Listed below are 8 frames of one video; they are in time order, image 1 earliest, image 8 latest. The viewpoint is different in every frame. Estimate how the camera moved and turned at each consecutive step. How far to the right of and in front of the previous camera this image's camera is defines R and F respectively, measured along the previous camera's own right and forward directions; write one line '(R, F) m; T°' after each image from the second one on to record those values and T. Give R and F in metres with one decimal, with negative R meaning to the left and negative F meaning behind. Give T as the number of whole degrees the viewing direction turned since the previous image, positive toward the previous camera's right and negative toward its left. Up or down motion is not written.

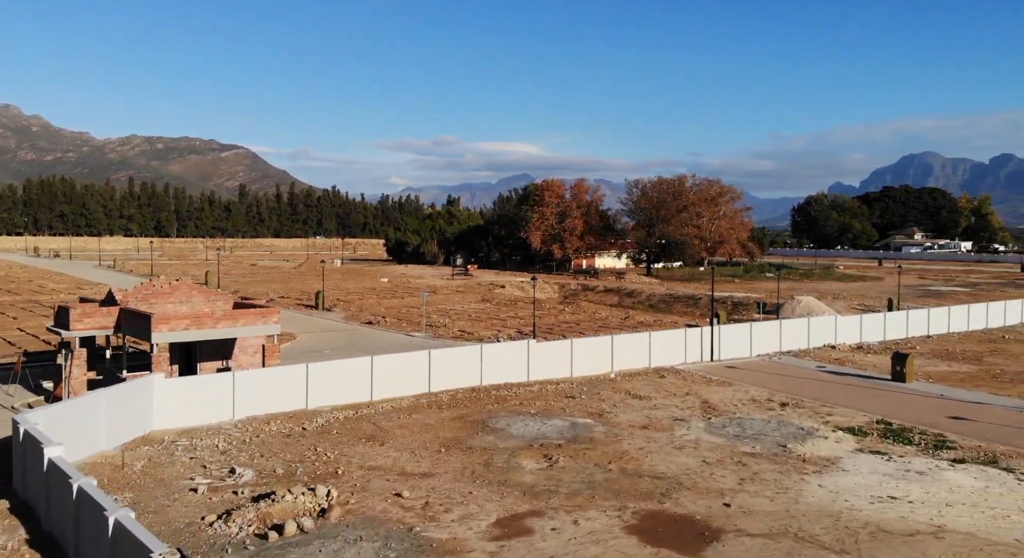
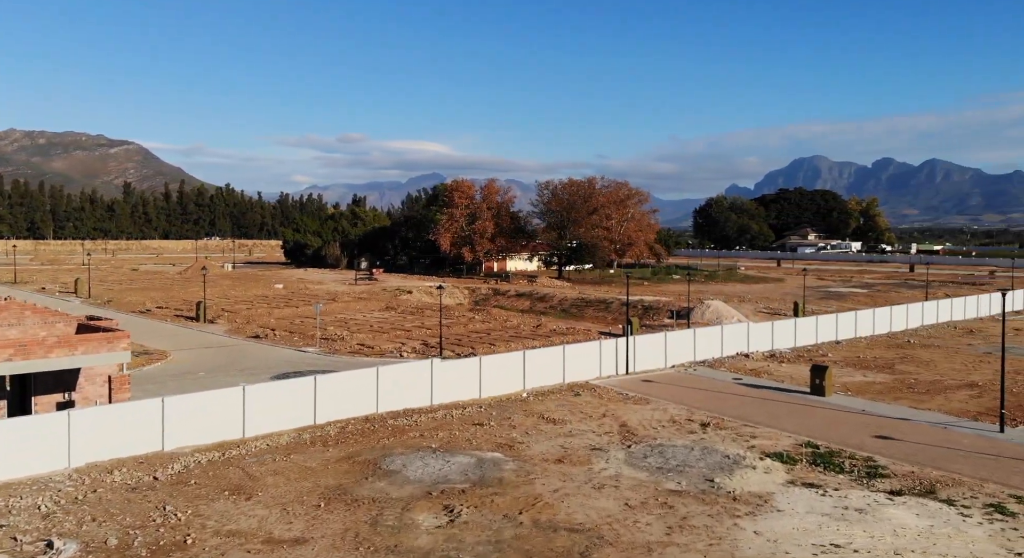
(+0.3, +2.1) m; +6°
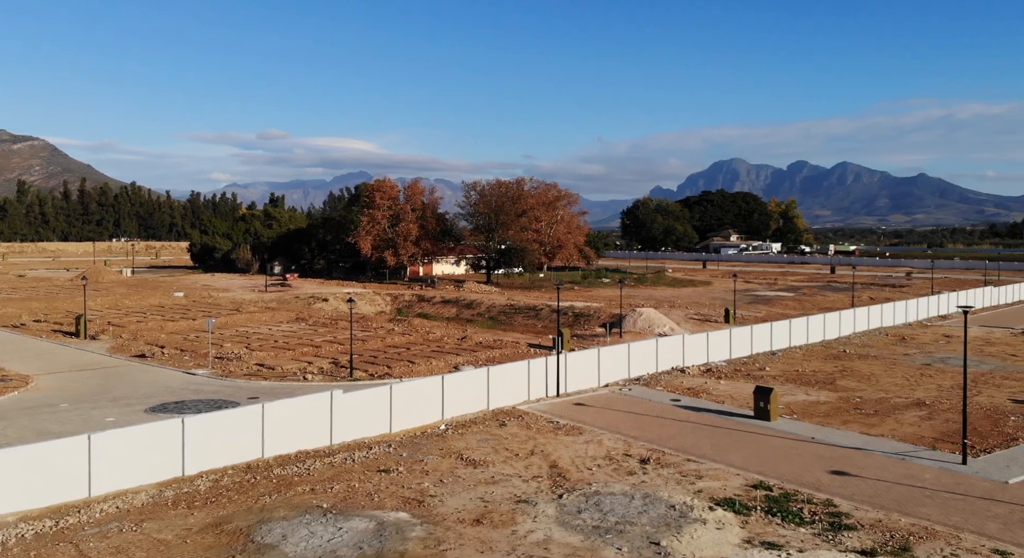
(+0.3, +2.6) m; +5°
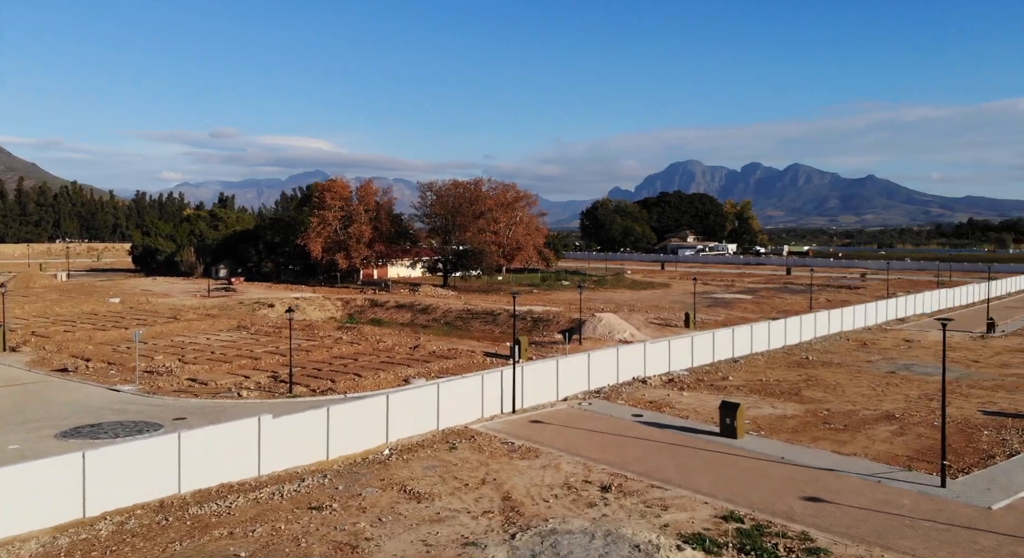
(+0.2, +1.5) m; +3°
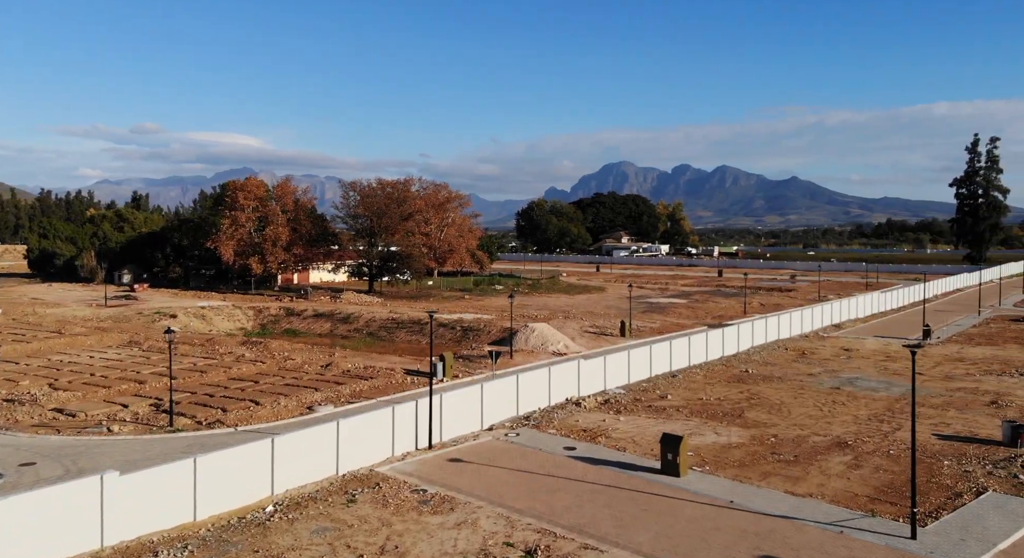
(+0.5, +2.6) m; +4°
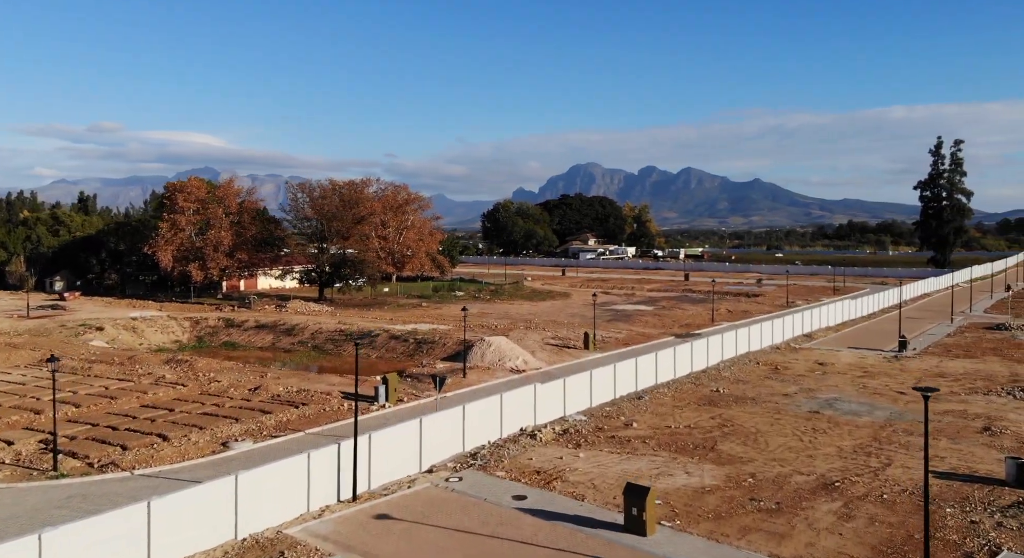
(+0.6, +2.8) m; +2°
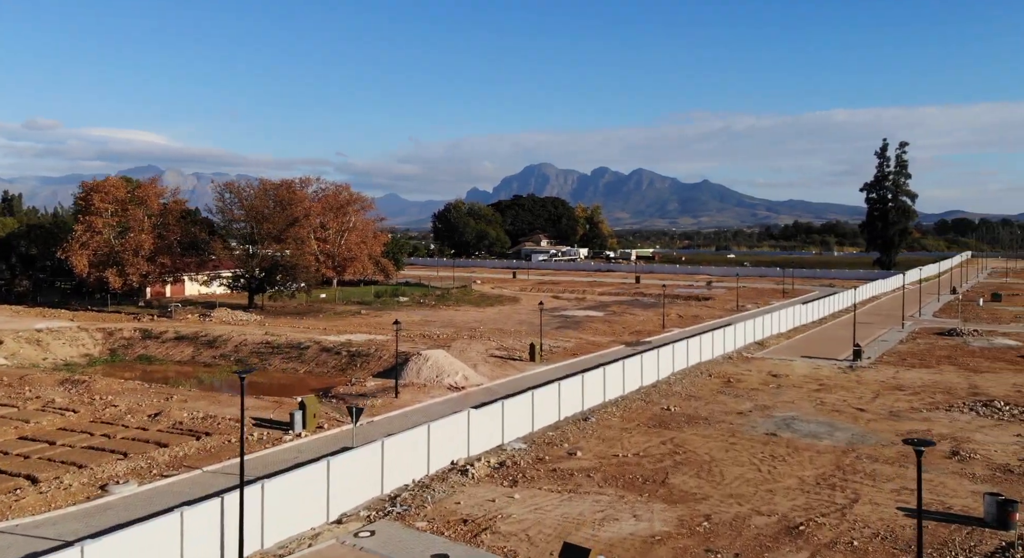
(+0.6, +2.5) m; +3°
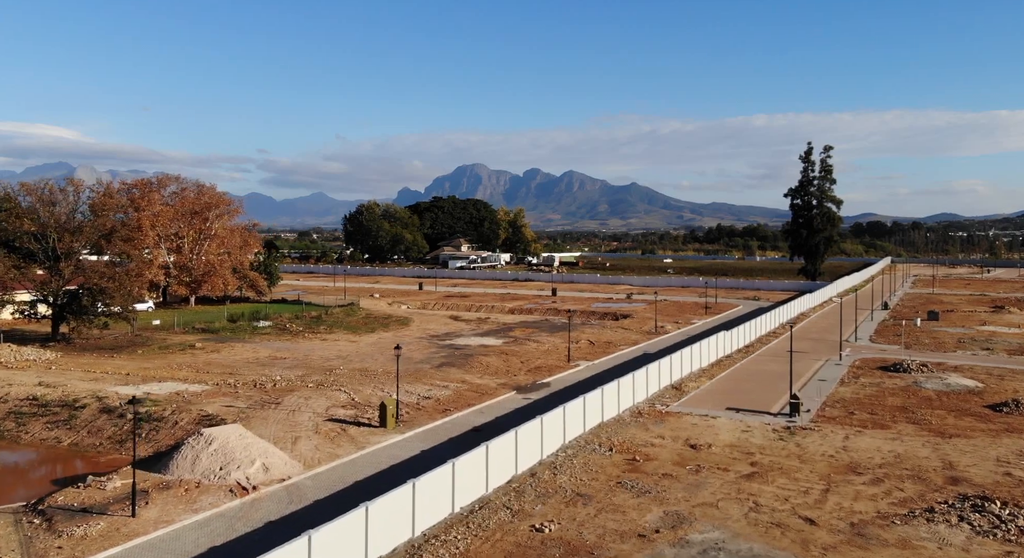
(+3.2, +9.4) m; +5°
